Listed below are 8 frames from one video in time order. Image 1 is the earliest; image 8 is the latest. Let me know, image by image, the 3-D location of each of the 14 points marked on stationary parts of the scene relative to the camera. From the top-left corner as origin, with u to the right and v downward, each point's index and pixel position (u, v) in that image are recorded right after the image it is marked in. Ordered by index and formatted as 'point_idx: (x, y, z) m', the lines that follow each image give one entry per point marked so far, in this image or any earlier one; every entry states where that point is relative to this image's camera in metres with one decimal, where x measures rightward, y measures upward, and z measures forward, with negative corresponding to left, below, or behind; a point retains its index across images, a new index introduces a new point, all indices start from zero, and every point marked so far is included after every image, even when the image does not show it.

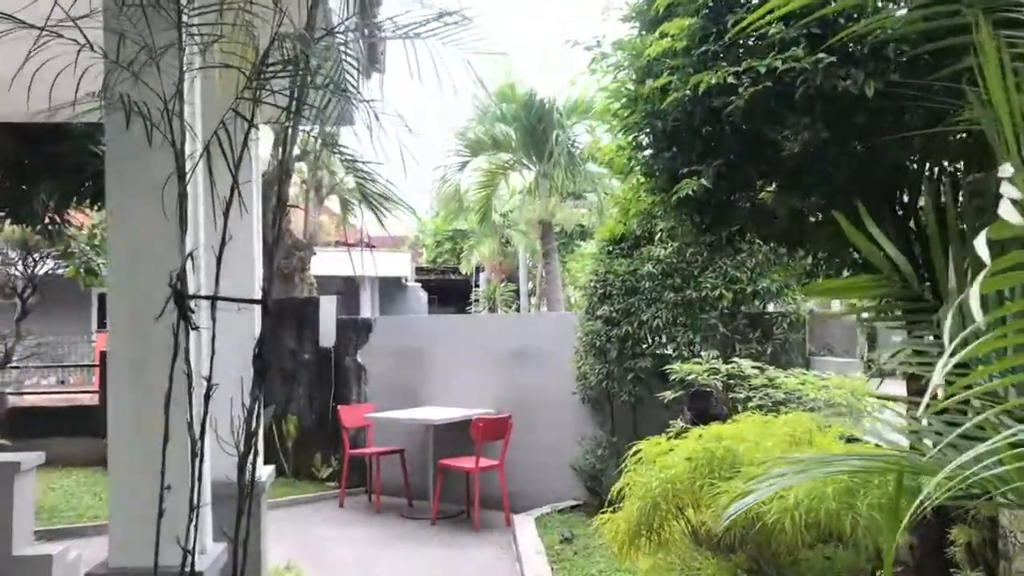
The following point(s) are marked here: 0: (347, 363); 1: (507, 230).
0: (-1.4, -0.6, +8.2) m
1: (-0.1, +0.7, +13.1) m
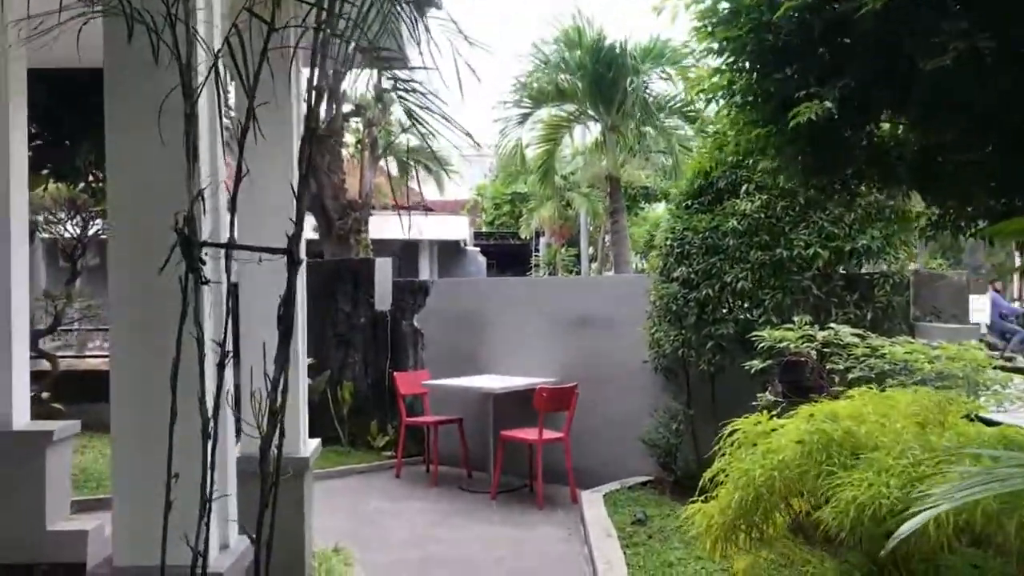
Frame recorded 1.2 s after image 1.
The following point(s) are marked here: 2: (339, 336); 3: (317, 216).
0: (-0.9, -0.3, +7.8) m
1: (+0.7, +1.2, +12.6) m
2: (-1.4, -0.4, +8.1) m
3: (-1.9, +0.7, +9.5) m
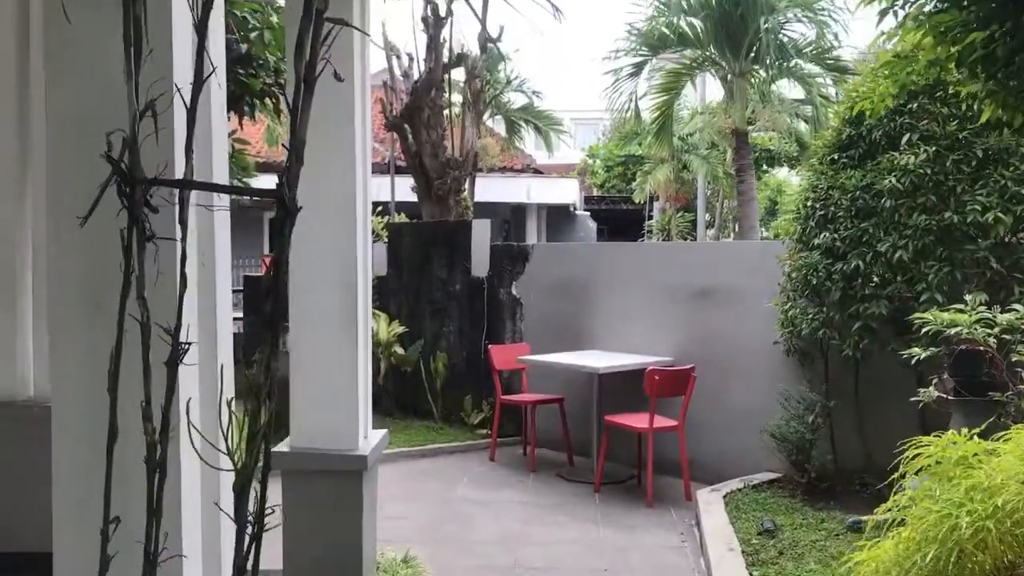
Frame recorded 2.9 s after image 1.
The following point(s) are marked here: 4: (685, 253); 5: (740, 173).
0: (-0.1, -0.1, +7.1) m
1: (+2.0, +1.6, +11.7) m
2: (-0.6, -0.1, +7.5) m
3: (-0.9, +1.0, +8.9) m
4: (+1.0, +0.2, +5.9) m
5: (+1.9, +0.9, +8.0) m
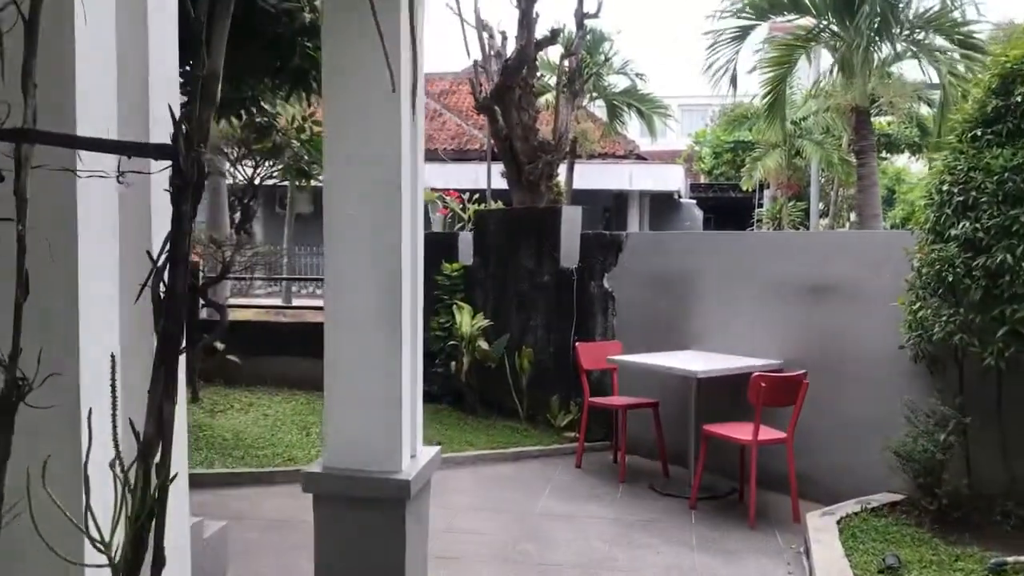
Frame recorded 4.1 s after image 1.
0: (+0.5, 0.0, +6.6) m
1: (+3.1, +1.7, +10.9) m
2: (+0.1, -0.1, +7.0) m
3: (-0.1, +1.1, +8.4) m
4: (+1.5, +0.2, +5.2) m
5: (+2.6, +1.0, +7.2) m
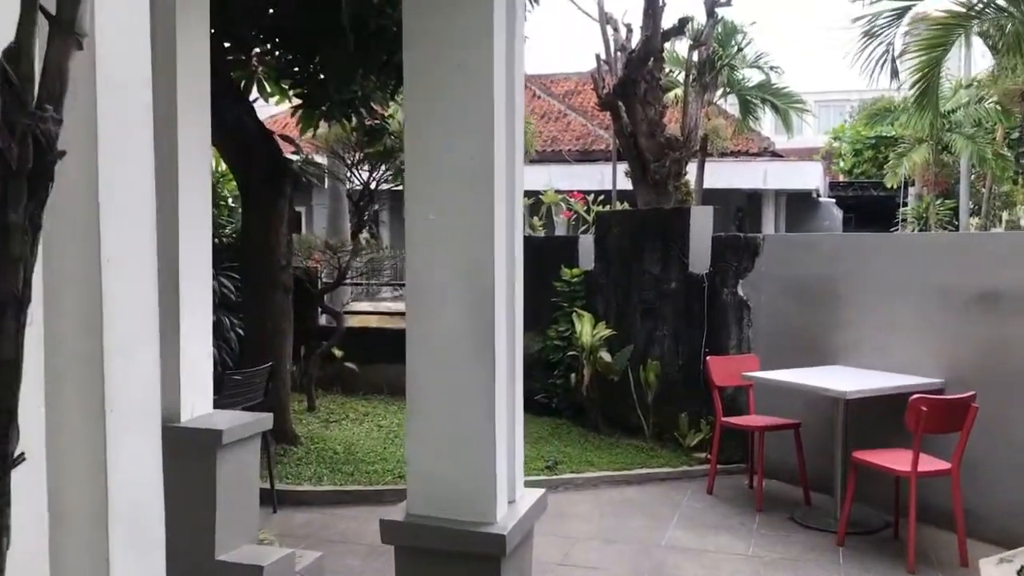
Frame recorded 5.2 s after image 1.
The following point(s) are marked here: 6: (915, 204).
0: (+1.3, -0.1, +6.0) m
1: (+4.4, +1.6, +10.0) m
2: (+0.9, -0.1, +6.6) m
3: (+0.9, +1.0, +7.9) m
4: (+2.1, +0.2, +4.6) m
5: (+3.4, +0.9, +6.4) m
6: (+5.0, +1.0, +12.3) m
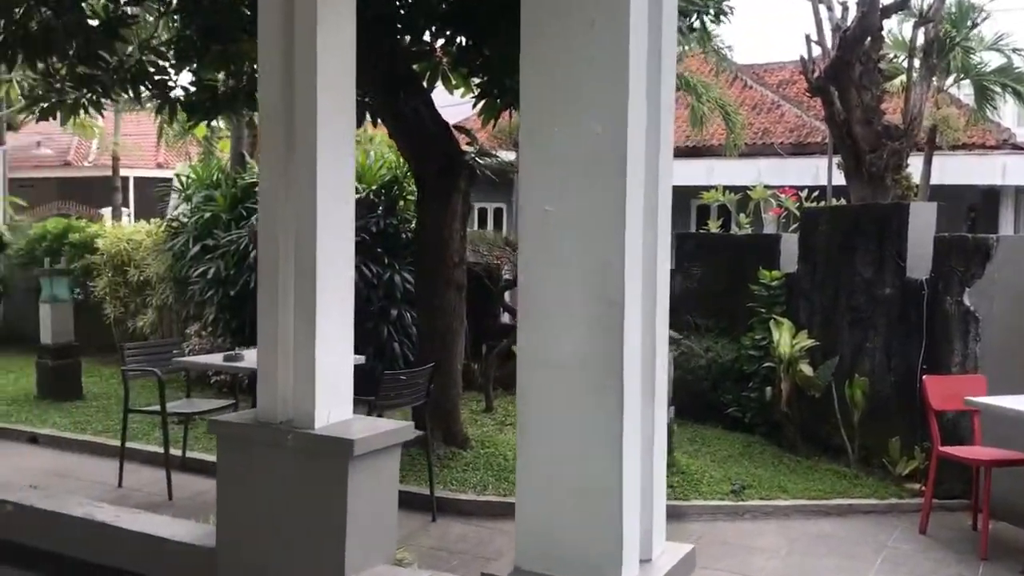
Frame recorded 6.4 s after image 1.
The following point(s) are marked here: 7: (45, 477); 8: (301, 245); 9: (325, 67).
0: (+2.3, -0.1, +5.2) m
1: (+6.2, +1.5, +8.4) m
2: (+2.0, -0.1, +5.8) m
3: (+2.4, +1.0, +7.2) m
4: (+2.8, +0.1, +3.6) m
5: (+4.5, +0.8, +5.2) m
6: (+7.3, +0.9, +10.5) m
7: (-2.5, -1.0, +5.3) m
8: (-0.7, +0.1, +3.1) m
9: (-0.6, +0.7, +3.1) m
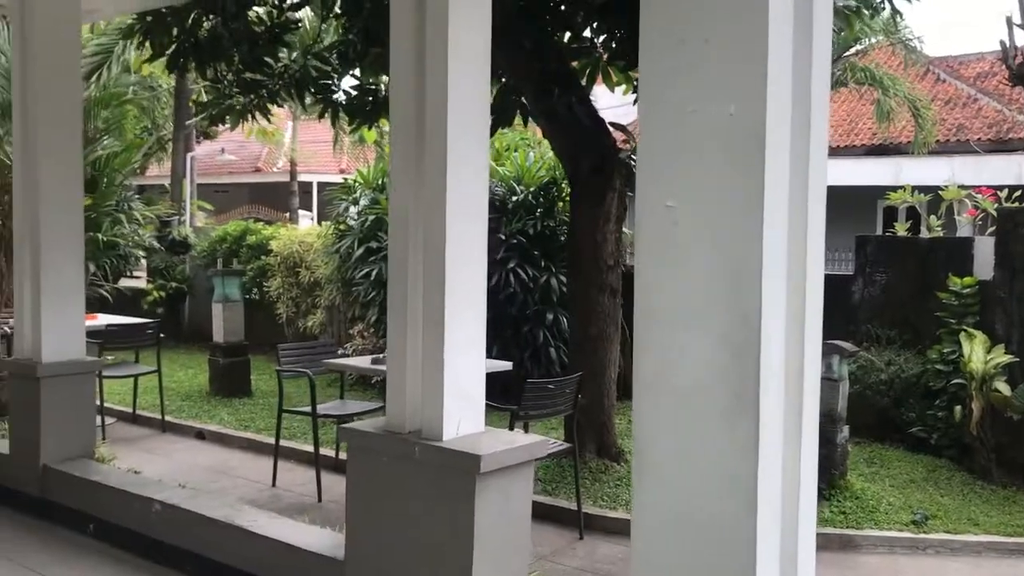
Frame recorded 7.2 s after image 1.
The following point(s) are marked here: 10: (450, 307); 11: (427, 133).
0: (+3.1, -0.2, +4.5) m
1: (+7.5, +1.4, +7.0) m
2: (+2.9, -0.2, +5.2) m
3: (+3.5, +1.0, +6.4) m
4: (+3.3, +0.1, +2.9) m
5: (+5.2, +0.8, +4.1) m
6: (+8.9, +0.8, +8.9) m
7: (-1.7, -1.0, +5.4) m
8: (-0.2, +0.1, +2.9) m
9: (-0.2, +0.7, +2.9) m
10: (-0.2, -0.1, +2.9) m
11: (-0.3, +0.5, +2.9) m
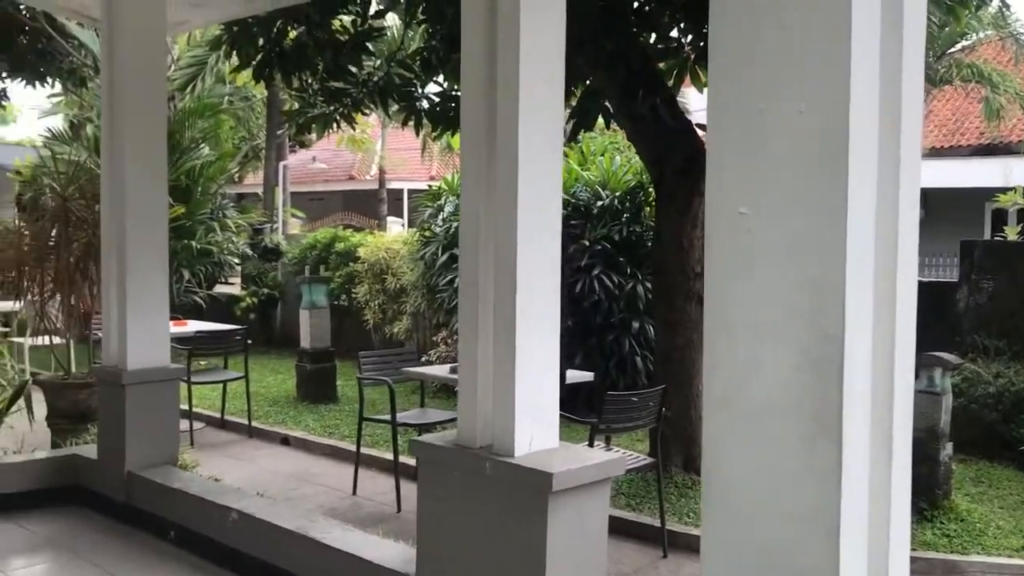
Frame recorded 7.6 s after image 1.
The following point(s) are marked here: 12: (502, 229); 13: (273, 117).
0: (+3.4, -0.2, +4.1) m
1: (+8.1, +1.4, +6.2) m
2: (+3.3, -0.2, +4.8) m
3: (+4.0, +0.9, +6.0) m
4: (+3.4, +0.1, +2.5) m
5: (+5.5, +0.7, +3.5) m
6: (+9.6, +0.7, +7.9) m
7: (-1.2, -1.1, +5.4) m
8: (0.0, +0.1, +2.8) m
9: (0.0, +0.6, +2.8) m
10: (0.0, -0.1, +2.8) m
11: (0.0, +0.4, +2.8) m
12: (0.0, +0.2, +2.8) m
13: (-2.8, +2.0, +11.7) m
